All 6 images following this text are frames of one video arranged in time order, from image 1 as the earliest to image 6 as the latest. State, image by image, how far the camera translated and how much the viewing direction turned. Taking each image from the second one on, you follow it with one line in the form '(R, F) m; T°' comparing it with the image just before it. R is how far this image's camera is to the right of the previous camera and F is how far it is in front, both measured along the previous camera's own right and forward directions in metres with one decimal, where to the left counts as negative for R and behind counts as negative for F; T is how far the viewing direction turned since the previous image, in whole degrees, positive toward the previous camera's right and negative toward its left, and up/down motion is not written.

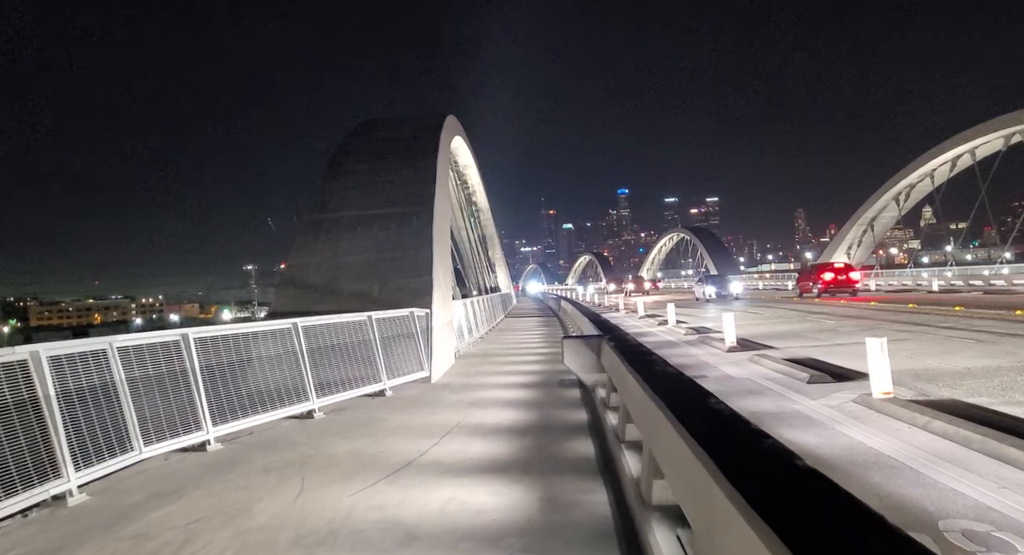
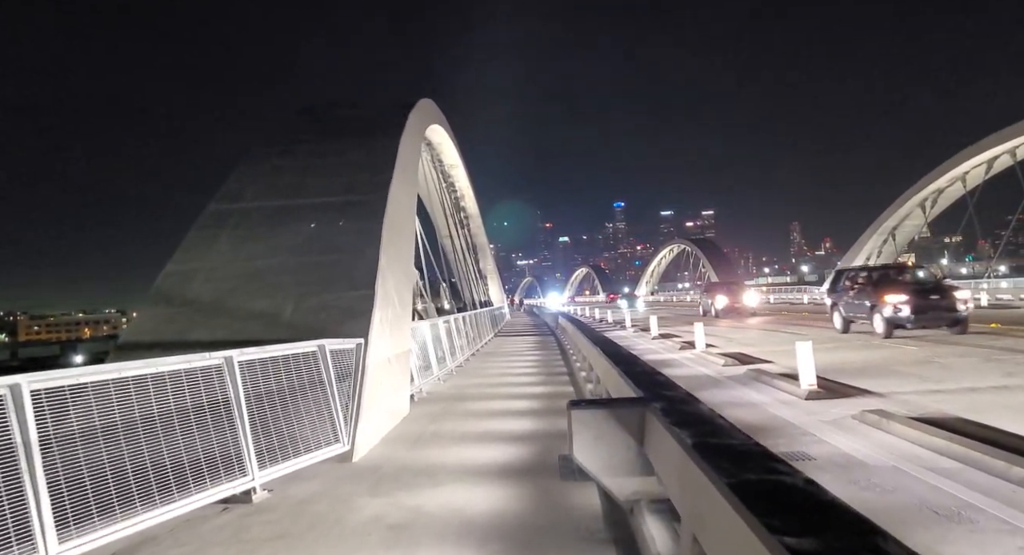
(+0.3, +4.5) m; +1°
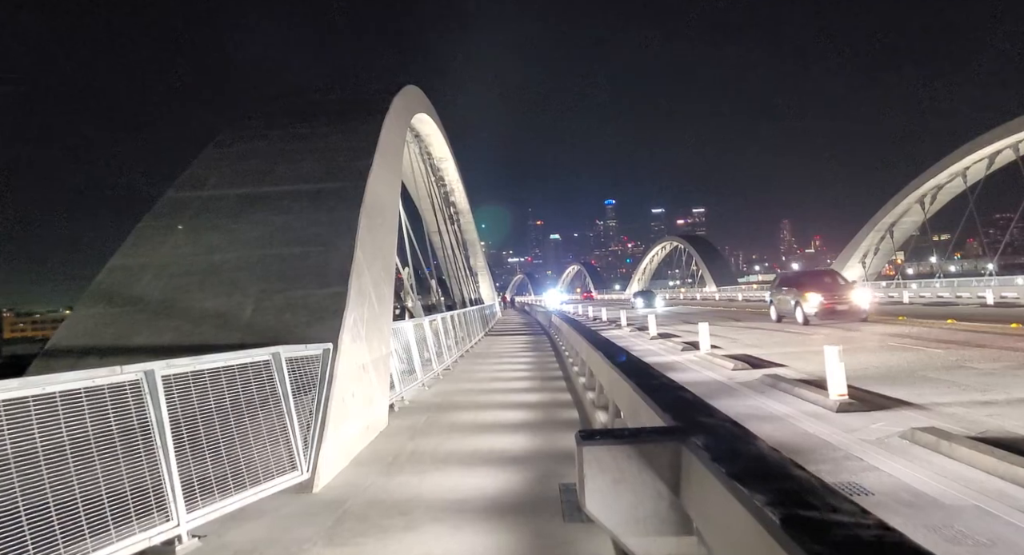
(0.0, +1.2) m; +1°
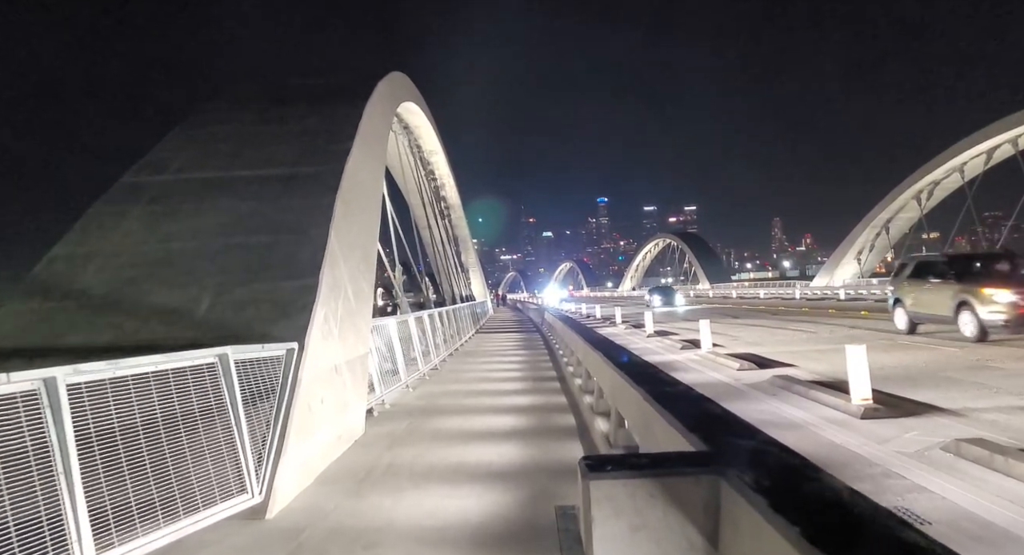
(0.0, +0.9) m; +1°
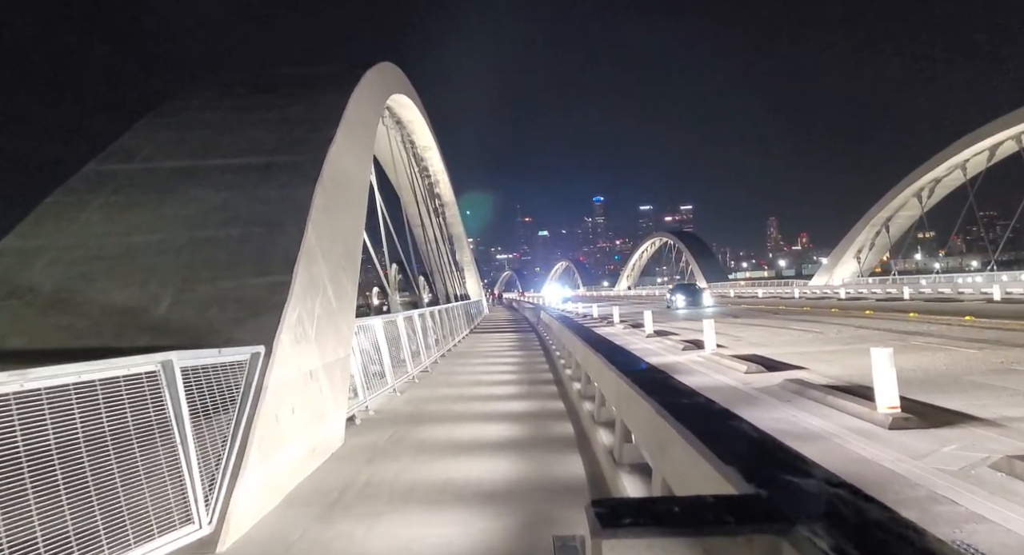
(0.0, +0.7) m; 0°
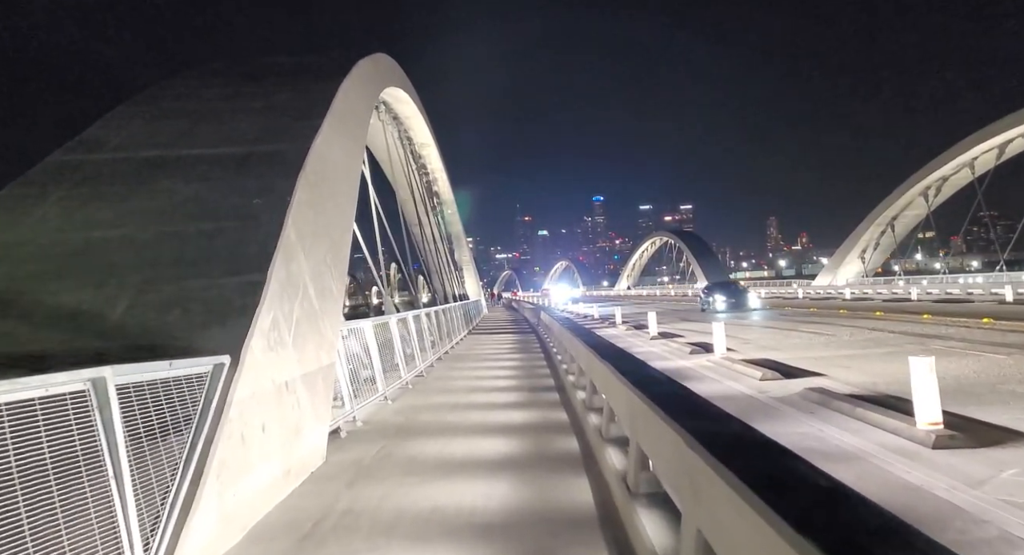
(0.0, +0.7) m; 0°
